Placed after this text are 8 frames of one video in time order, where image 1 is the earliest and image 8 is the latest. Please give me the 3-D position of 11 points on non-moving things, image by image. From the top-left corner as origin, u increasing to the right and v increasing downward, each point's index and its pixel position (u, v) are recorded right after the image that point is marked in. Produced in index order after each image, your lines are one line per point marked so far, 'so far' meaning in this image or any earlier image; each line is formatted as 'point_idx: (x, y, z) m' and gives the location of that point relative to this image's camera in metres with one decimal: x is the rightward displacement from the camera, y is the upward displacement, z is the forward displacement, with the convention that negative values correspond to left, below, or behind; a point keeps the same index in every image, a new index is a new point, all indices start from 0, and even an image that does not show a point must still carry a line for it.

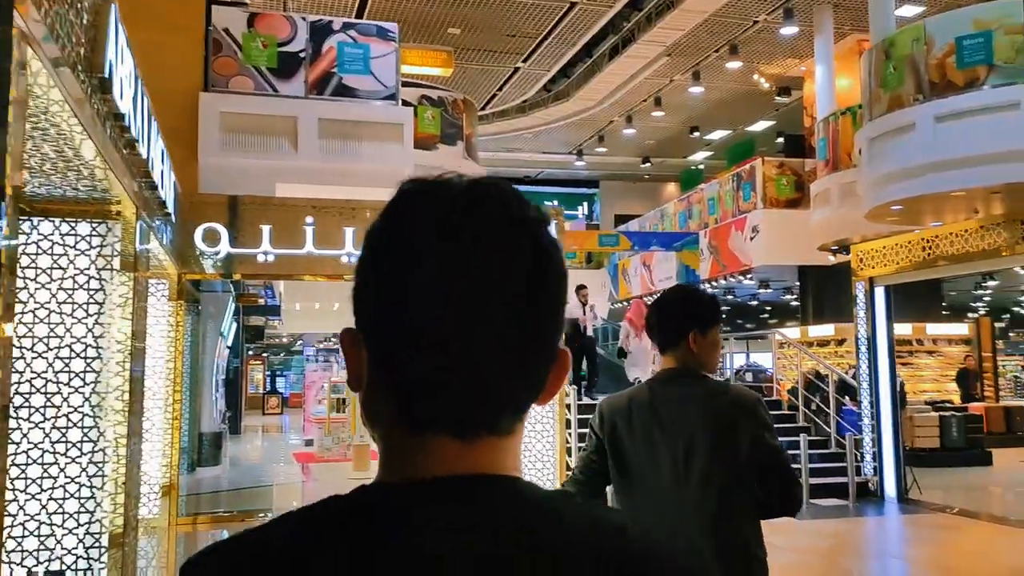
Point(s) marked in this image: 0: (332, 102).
0: (-1.6, +1.7, +7.9) m
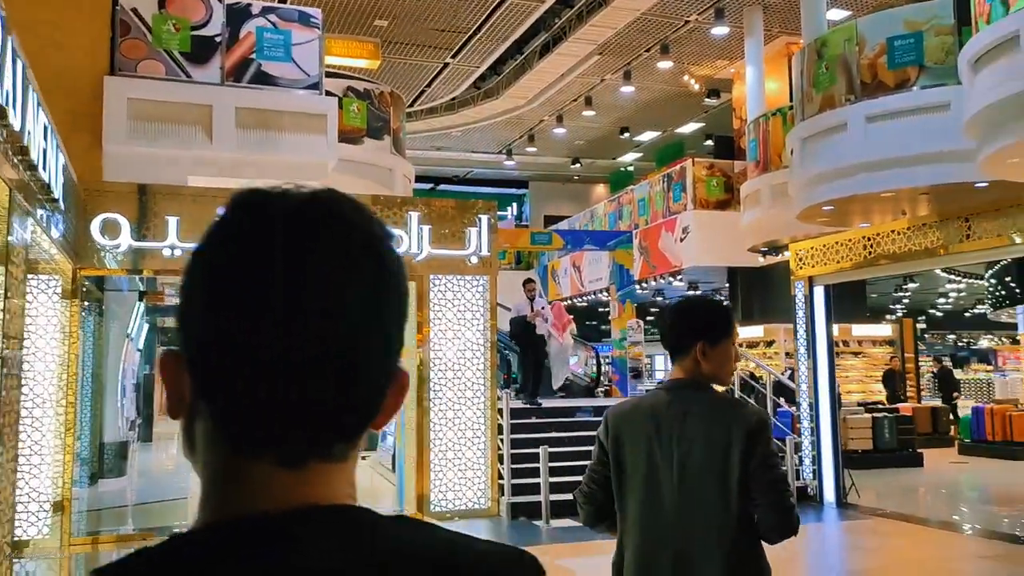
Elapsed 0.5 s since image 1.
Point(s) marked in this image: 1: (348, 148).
0: (-2.2, +1.7, +7.5) m
1: (-1.7, +1.4, +9.1) m
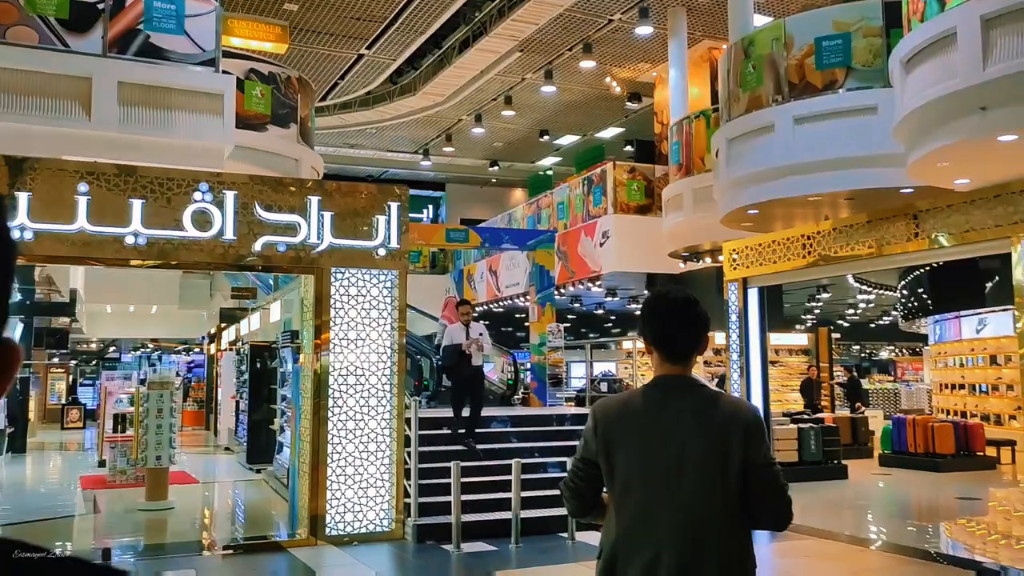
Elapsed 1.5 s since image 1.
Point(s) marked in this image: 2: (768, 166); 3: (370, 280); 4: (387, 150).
0: (-2.9, +1.7, +6.7) m
1: (-2.5, +1.5, +8.4) m
2: (+2.2, +1.1, +7.7) m
3: (-0.9, 0.0, +5.6) m
4: (-2.6, +2.8, +18.2) m
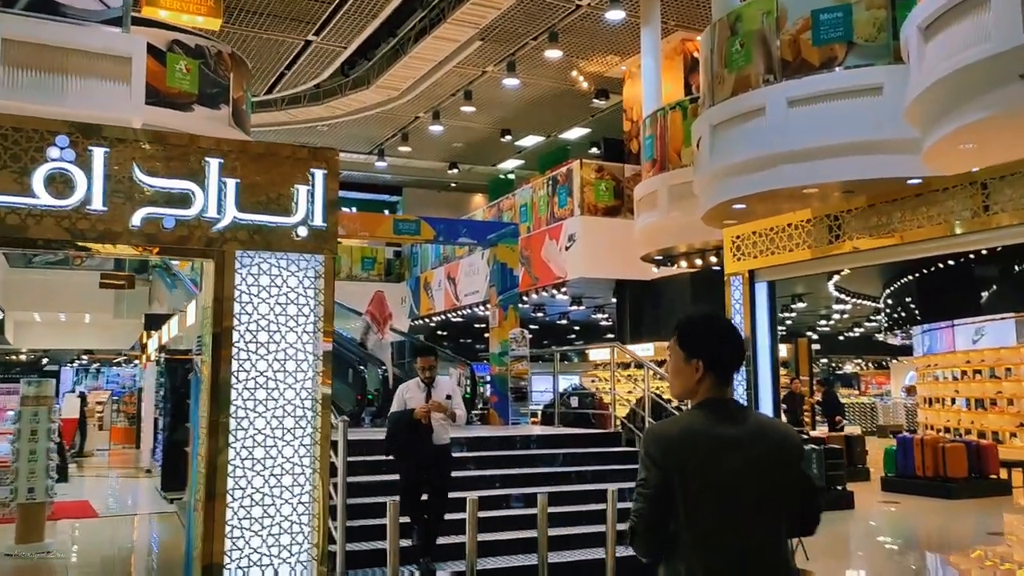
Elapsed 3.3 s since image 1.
0: (-3.1, +1.7, +5.7) m
1: (-2.9, +1.4, +7.4) m
2: (+1.9, +1.1, +6.9) m
3: (-1.1, +0.1, +4.6) m
4: (-3.3, +2.7, +17.2) m
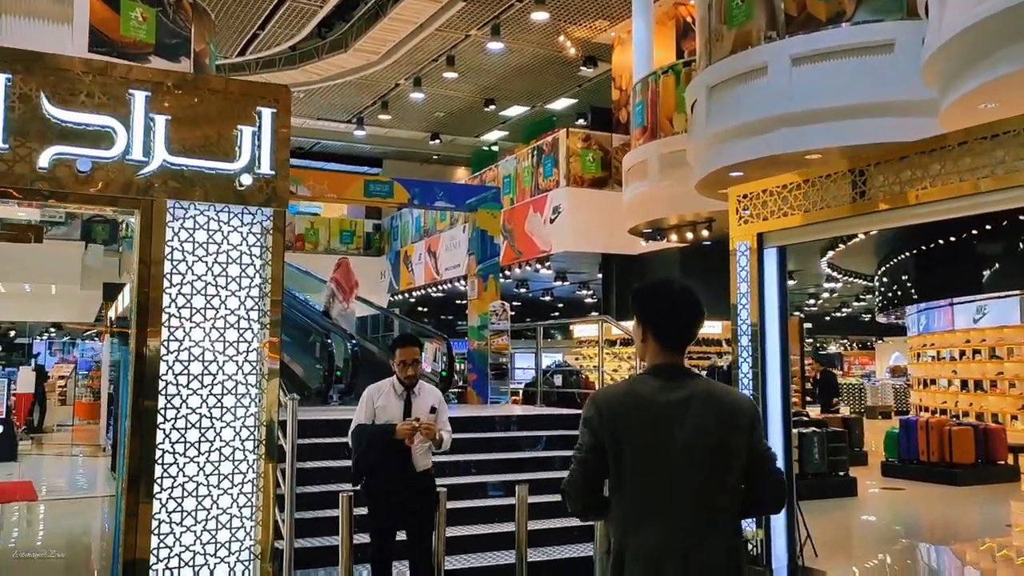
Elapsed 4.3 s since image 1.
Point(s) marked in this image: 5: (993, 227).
0: (-3.2, +2.0, +5.1) m
1: (-3.0, +1.7, +6.8) m
2: (+1.8, +1.3, +6.4) m
3: (-1.2, +0.3, +4.1) m
4: (-3.6, +3.2, +16.5) m
5: (+5.0, +0.6, +9.2) m
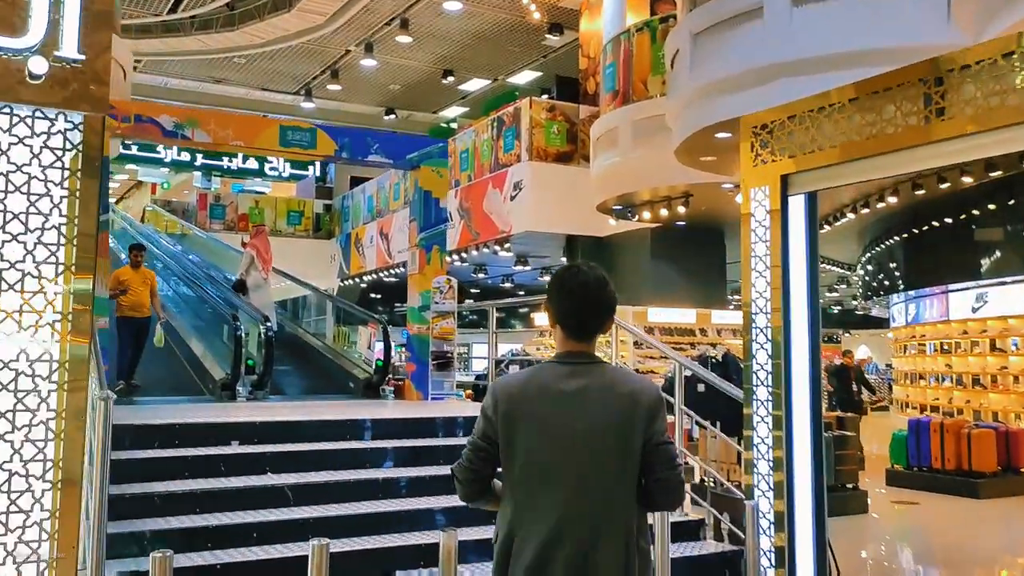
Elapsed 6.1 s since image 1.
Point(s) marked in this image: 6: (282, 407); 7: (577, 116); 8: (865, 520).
0: (-3.5, +2.1, +3.9) m
1: (-3.3, +1.9, +5.6) m
2: (+1.5, +1.4, +5.5) m
3: (-1.4, +0.4, +3.0) m
4: (-4.3, +3.5, +15.3) m
5: (+4.5, +0.8, +8.3) m
6: (-1.4, -0.7, +5.3) m
7: (+0.8, +2.1, +10.9) m
8: (+2.5, -1.6, +6.2) m
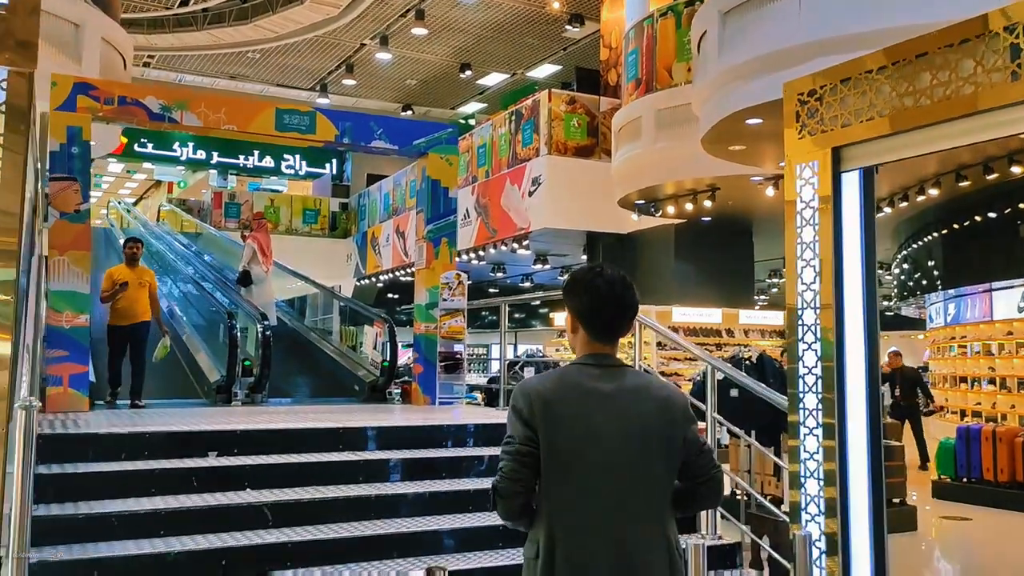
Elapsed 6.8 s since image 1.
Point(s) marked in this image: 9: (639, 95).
0: (-3.4, +2.2, +3.6) m
1: (-3.2, +1.9, +5.4) m
2: (+1.6, +1.4, +5.1) m
3: (-1.4, +0.4, +2.7) m
4: (-4.0, +3.5, +15.1) m
5: (+4.7, +0.8, +7.9) m
6: (-1.3, -0.7, +5.0) m
7: (+1.0, +2.1, +10.5) m
8: (+2.6, -1.6, +5.8) m
9: (+1.1, +1.8, +8.0) m
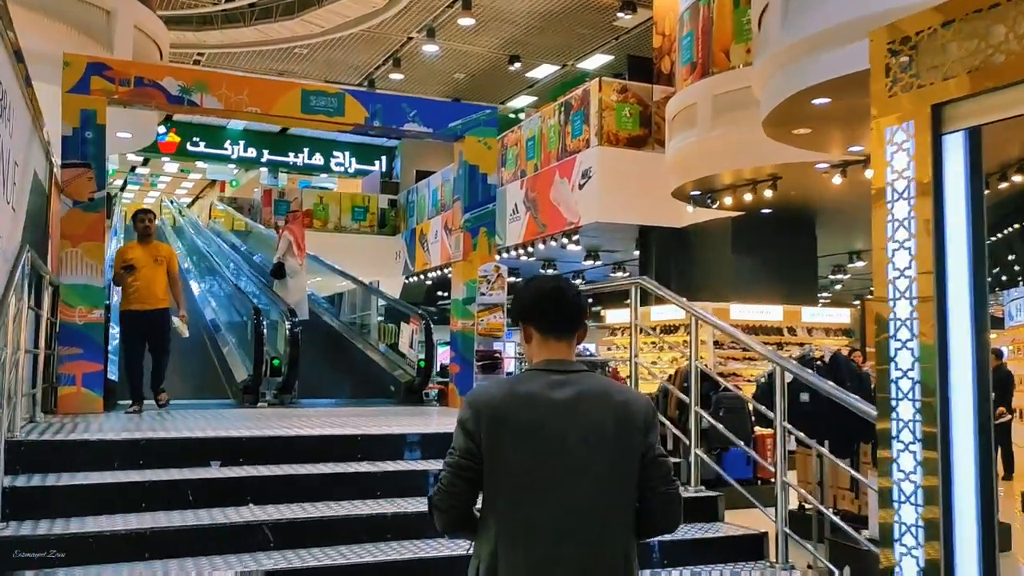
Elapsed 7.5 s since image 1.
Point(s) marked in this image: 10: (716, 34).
0: (-3.3, +2.2, +3.5) m
1: (-2.9, +1.9, +5.2) m
2: (+1.8, +1.5, +4.6) m
3: (-1.3, +0.5, +2.4) m
4: (-3.2, +3.5, +14.9) m
5: (+5.1, +0.8, +7.2) m
6: (-1.1, -0.7, +4.7) m
7: (+1.6, +2.2, +10.1) m
8: (+2.8, -1.5, +5.3) m
9: (+1.6, +1.8, +7.6) m
10: (+1.7, +2.1, +7.3) m
